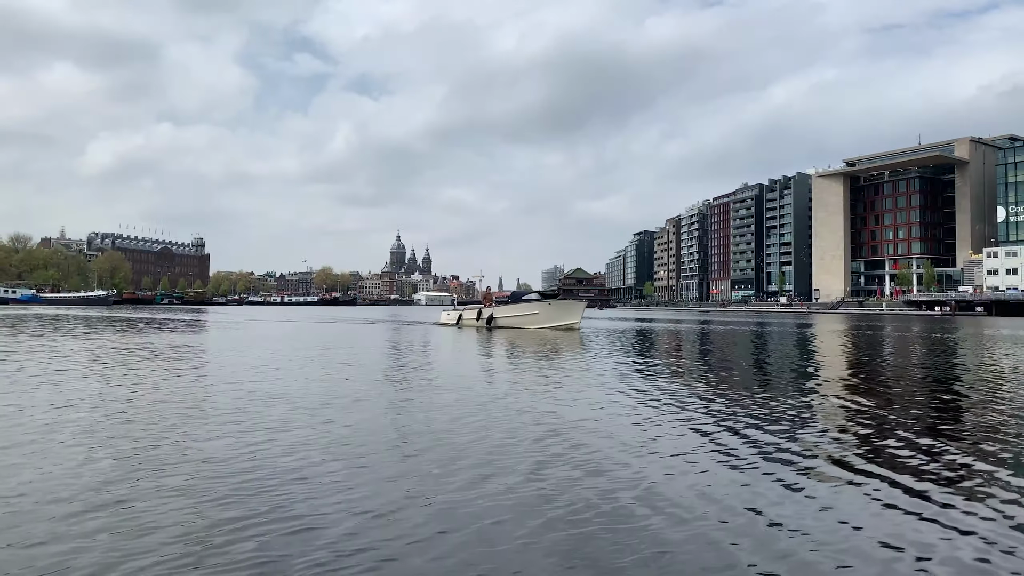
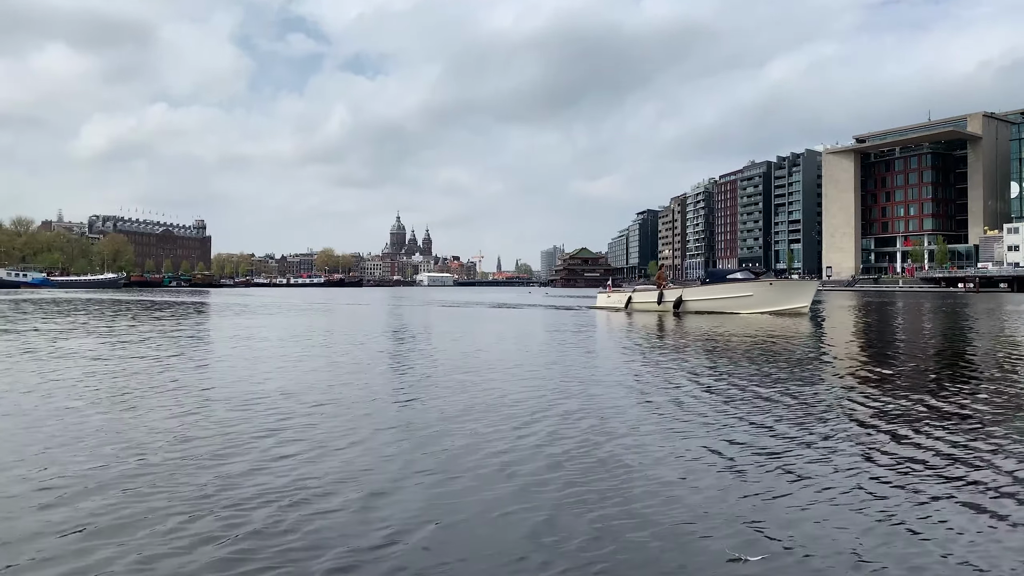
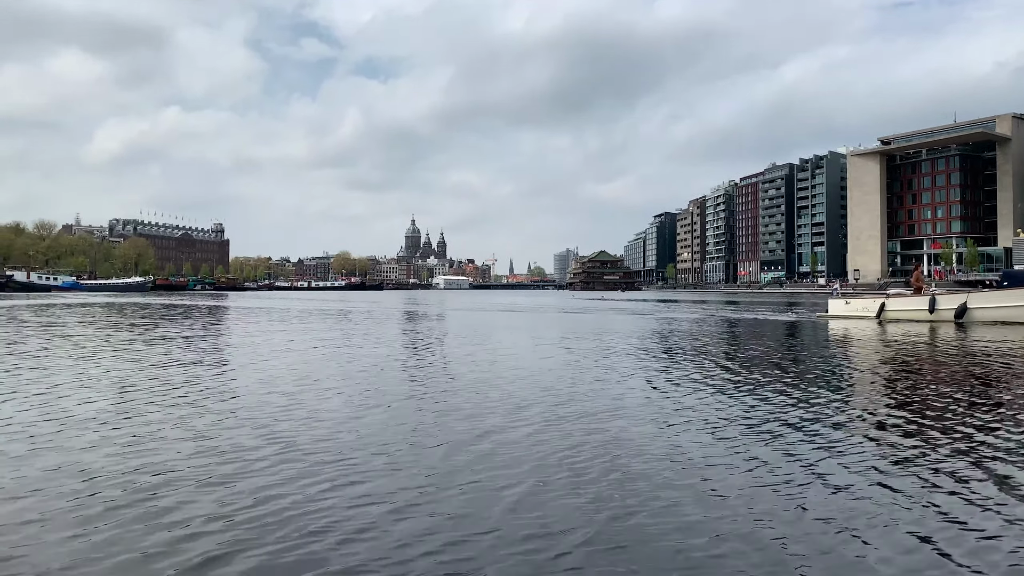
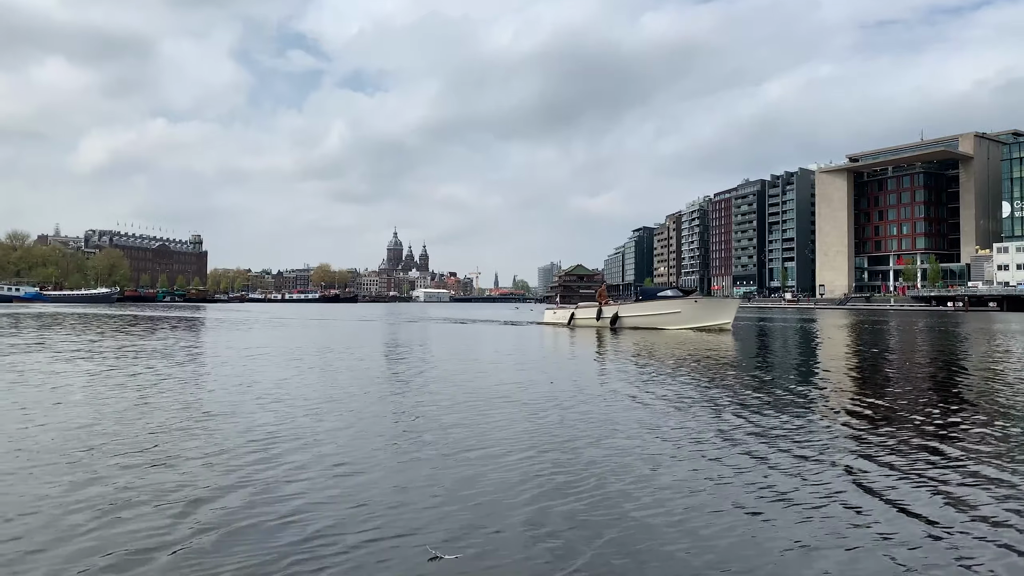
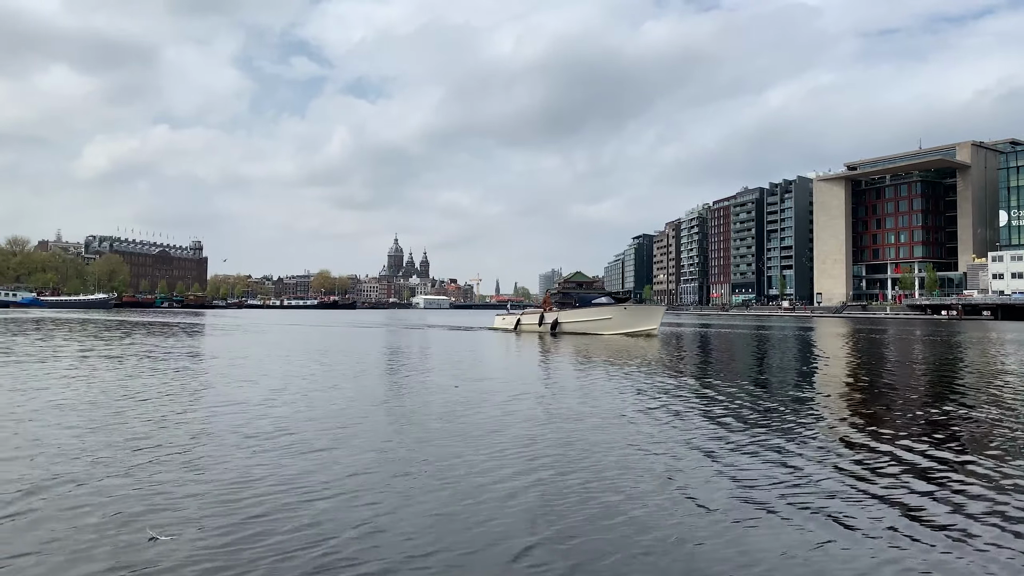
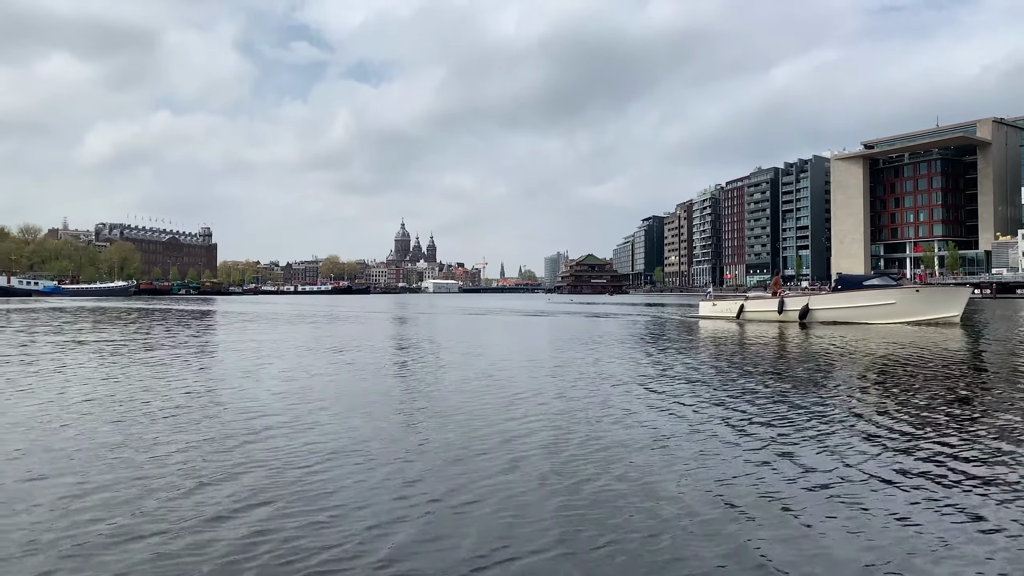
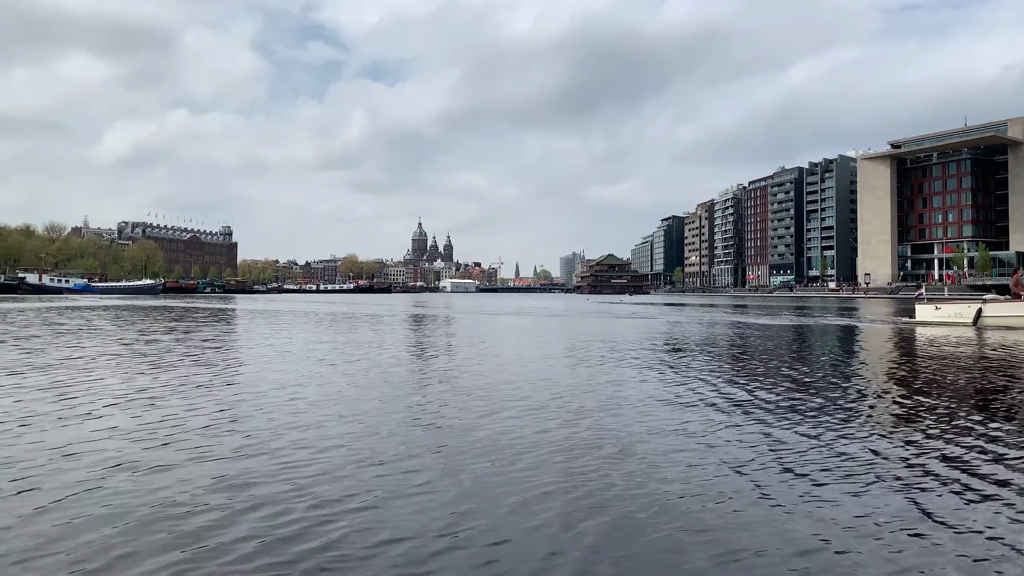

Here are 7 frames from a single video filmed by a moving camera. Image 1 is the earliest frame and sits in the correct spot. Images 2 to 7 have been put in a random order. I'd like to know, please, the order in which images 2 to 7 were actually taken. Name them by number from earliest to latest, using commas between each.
5, 4, 2, 6, 3, 7
